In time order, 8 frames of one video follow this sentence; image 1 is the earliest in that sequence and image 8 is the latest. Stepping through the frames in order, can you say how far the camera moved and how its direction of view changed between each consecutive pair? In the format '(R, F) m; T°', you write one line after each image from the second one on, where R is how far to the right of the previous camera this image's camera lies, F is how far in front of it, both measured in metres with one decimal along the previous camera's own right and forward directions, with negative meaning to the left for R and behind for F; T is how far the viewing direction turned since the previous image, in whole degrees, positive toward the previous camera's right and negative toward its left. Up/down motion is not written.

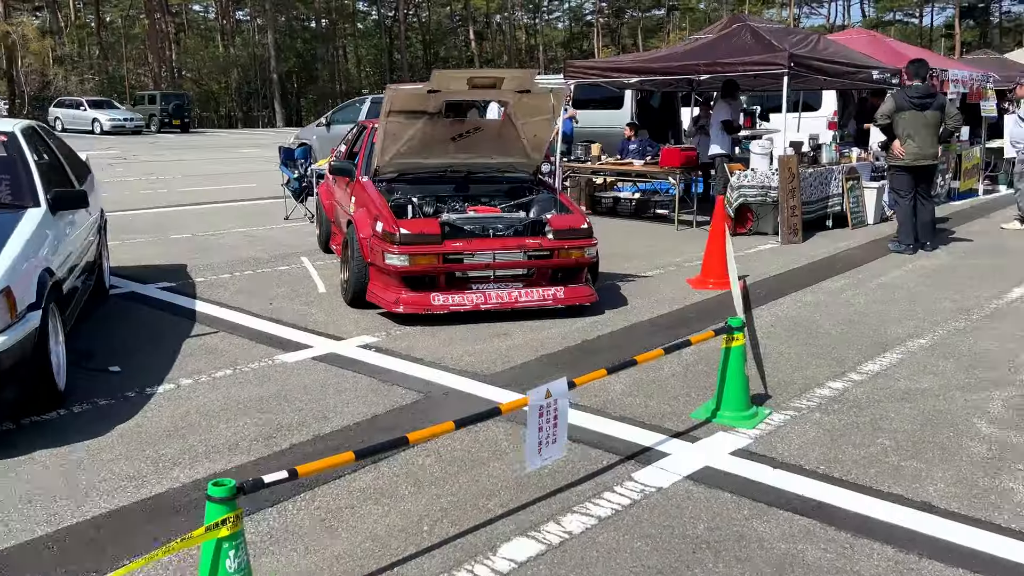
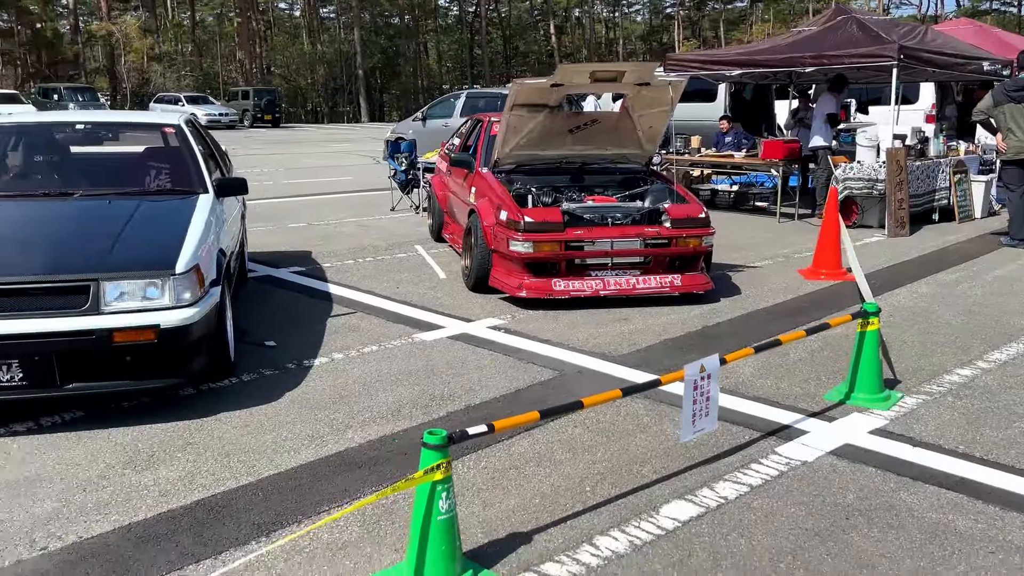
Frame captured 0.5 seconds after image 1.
(-0.3, -0.3) m; -5°
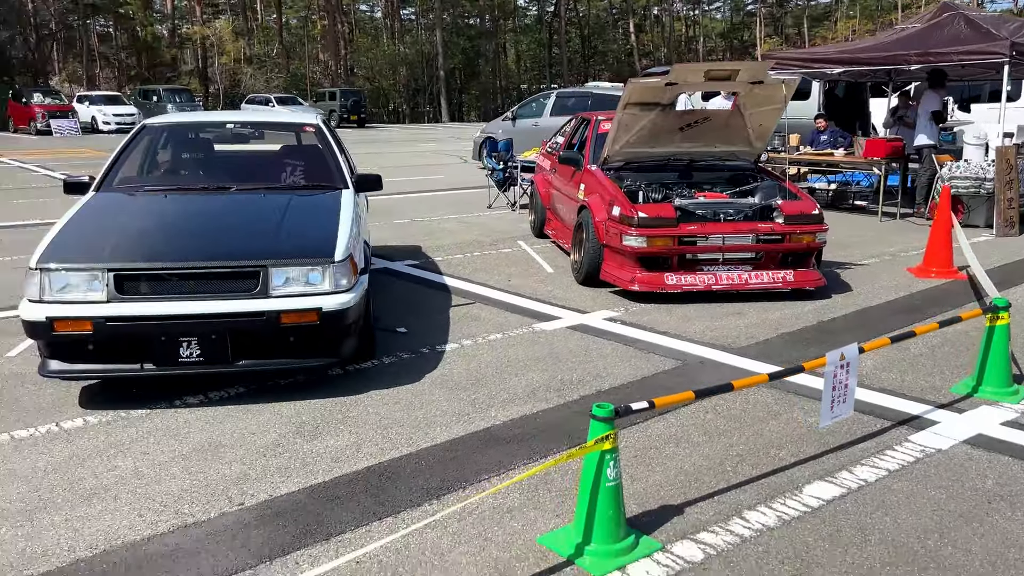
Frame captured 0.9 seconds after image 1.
(-0.3, -0.2) m; -5°
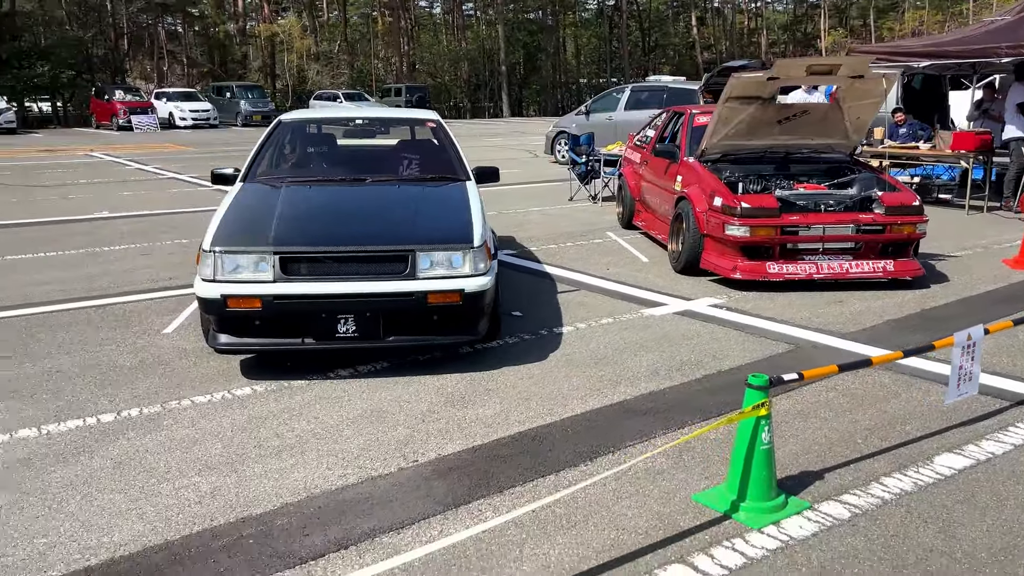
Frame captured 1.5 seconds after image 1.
(-0.4, -0.3) m; -4°
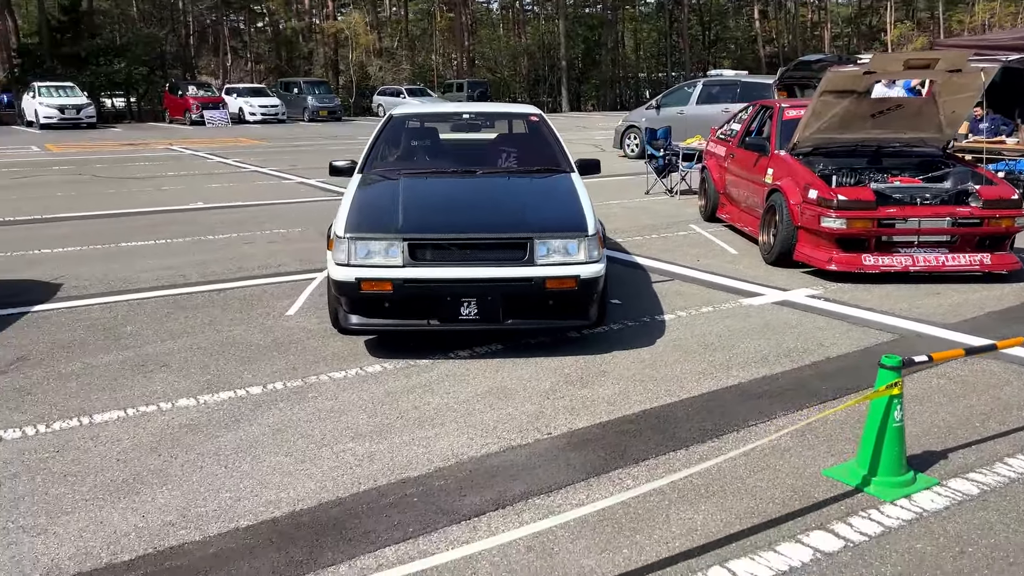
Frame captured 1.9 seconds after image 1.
(-0.3, -0.2) m; -3°
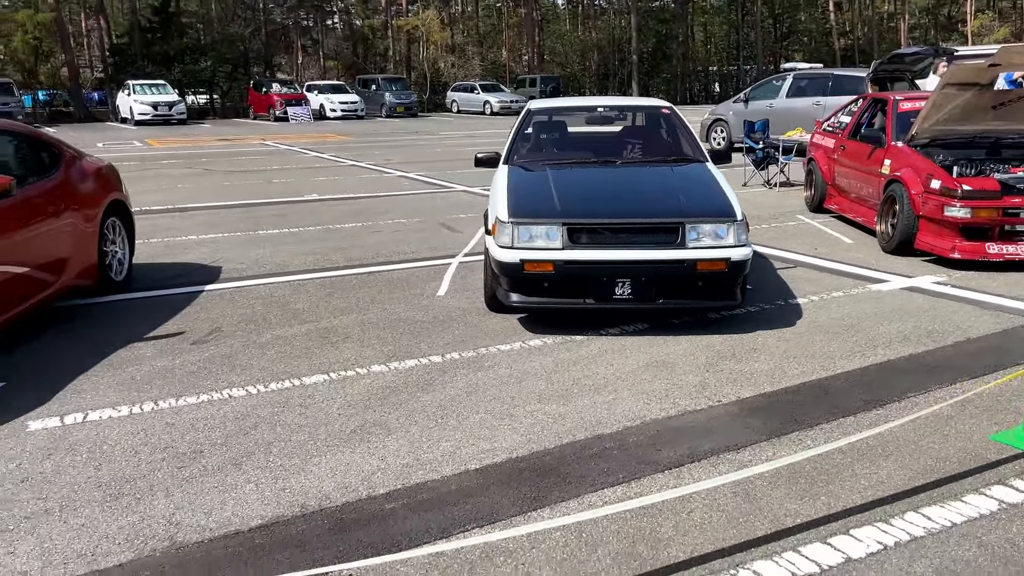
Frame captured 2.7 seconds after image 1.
(-0.6, -0.4) m; -4°
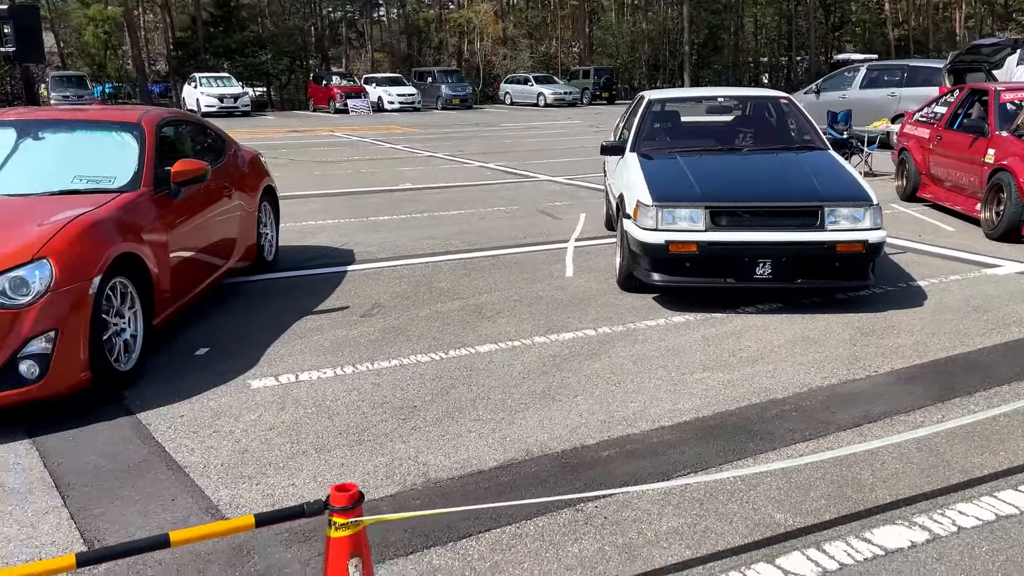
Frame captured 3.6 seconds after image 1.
(-0.7, -0.4) m; -3°
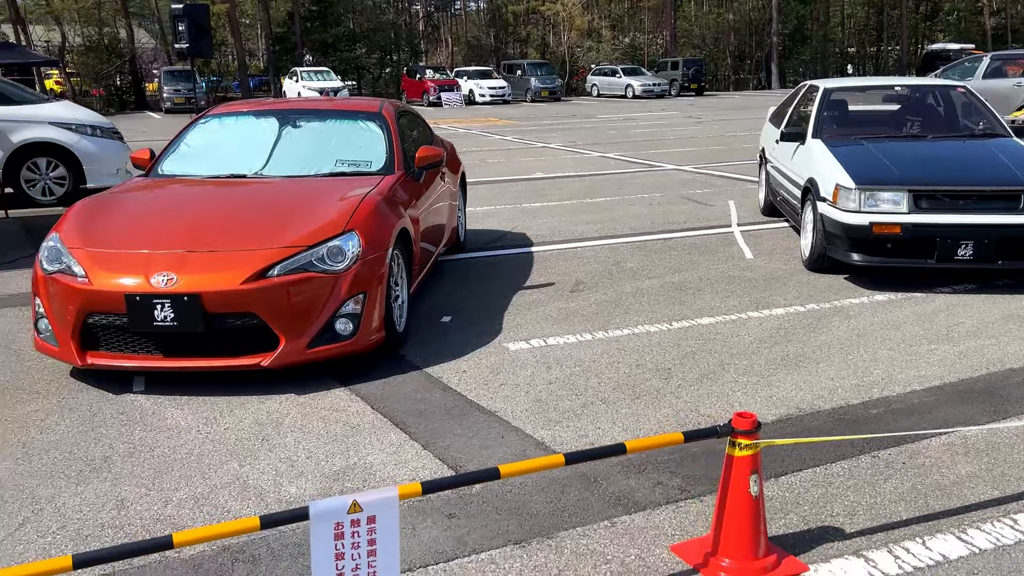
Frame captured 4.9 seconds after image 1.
(-0.9, -0.4) m; -4°
